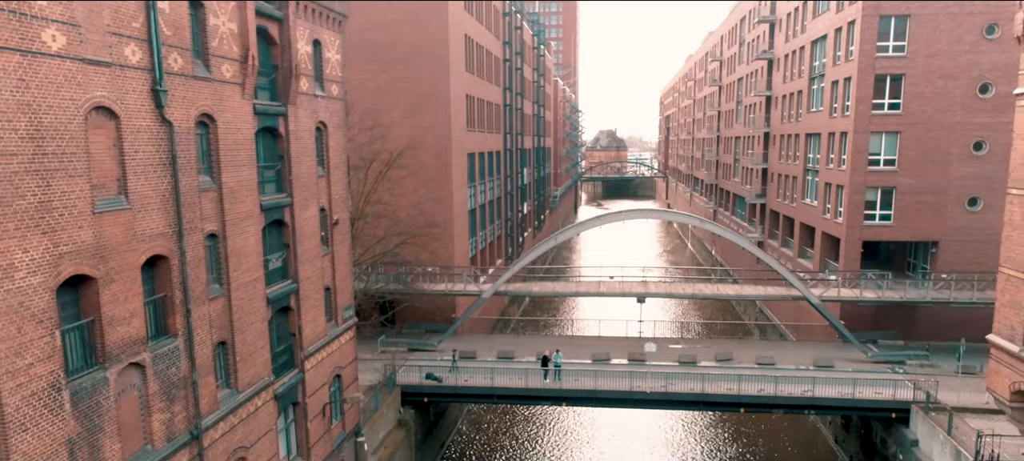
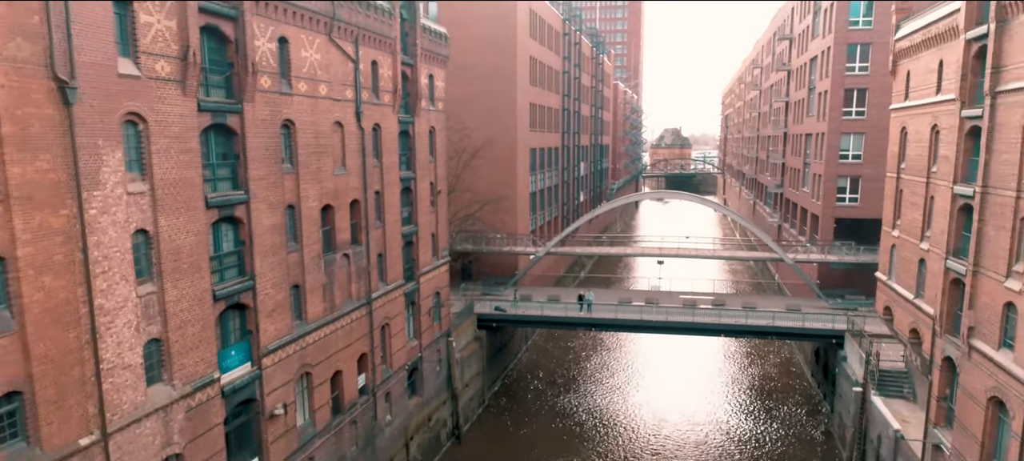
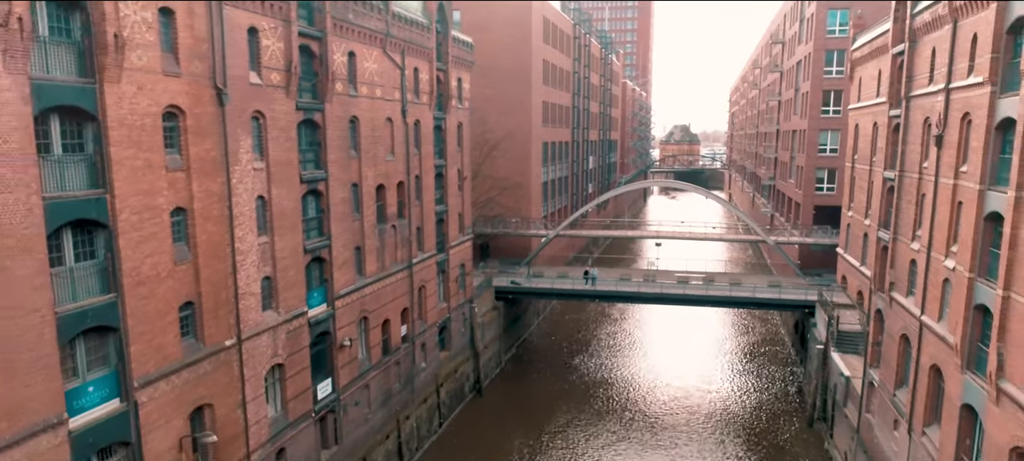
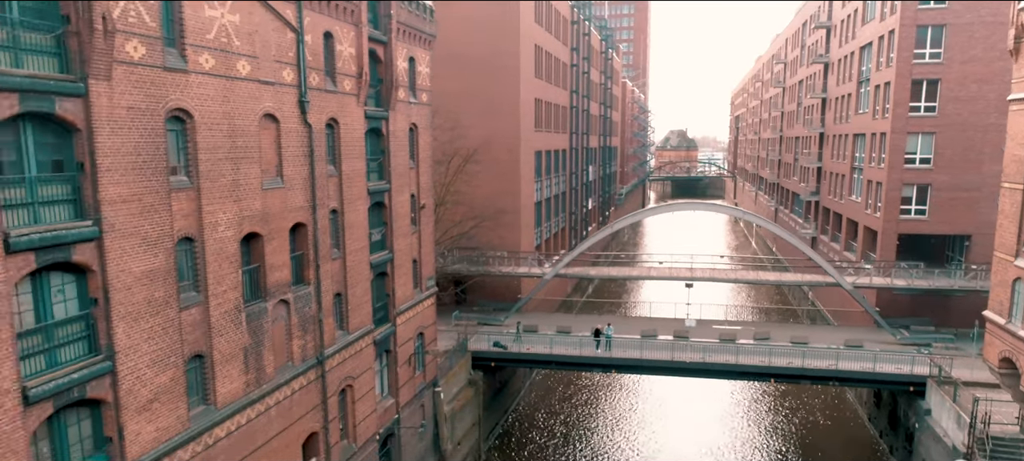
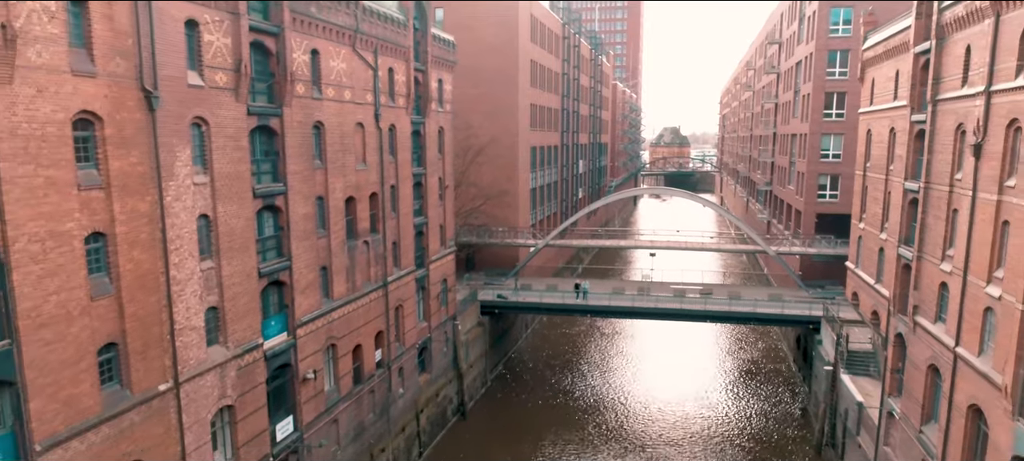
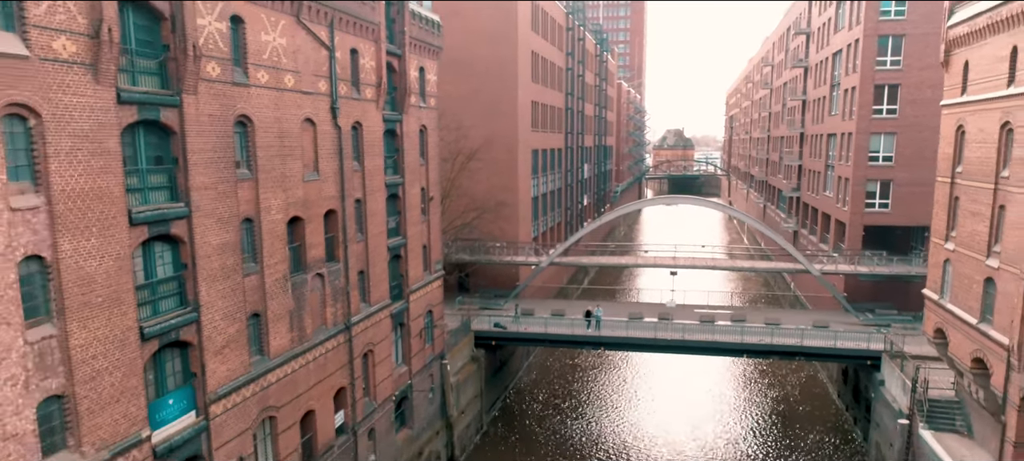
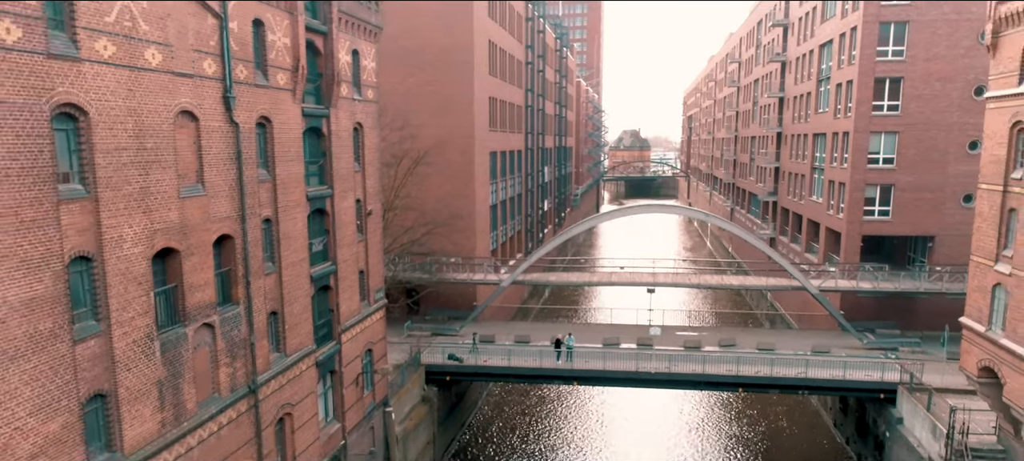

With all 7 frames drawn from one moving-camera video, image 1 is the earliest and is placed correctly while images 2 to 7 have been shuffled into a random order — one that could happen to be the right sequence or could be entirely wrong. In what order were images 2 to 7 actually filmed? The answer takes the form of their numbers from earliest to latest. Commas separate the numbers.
7, 4, 6, 2, 5, 3
